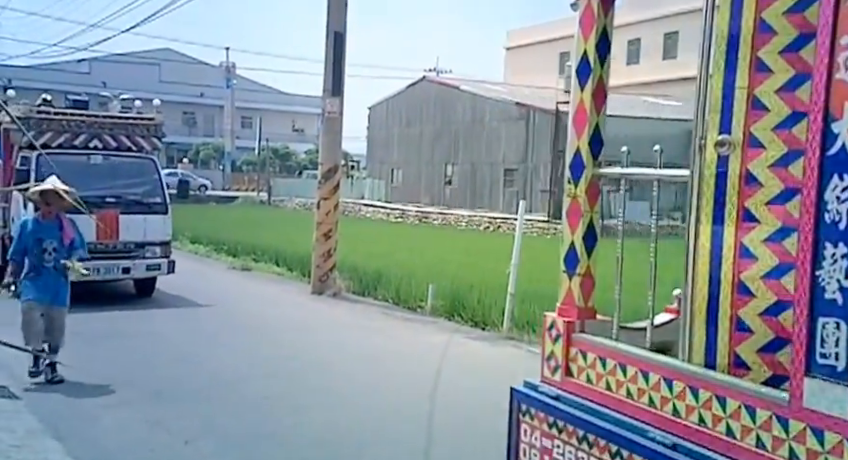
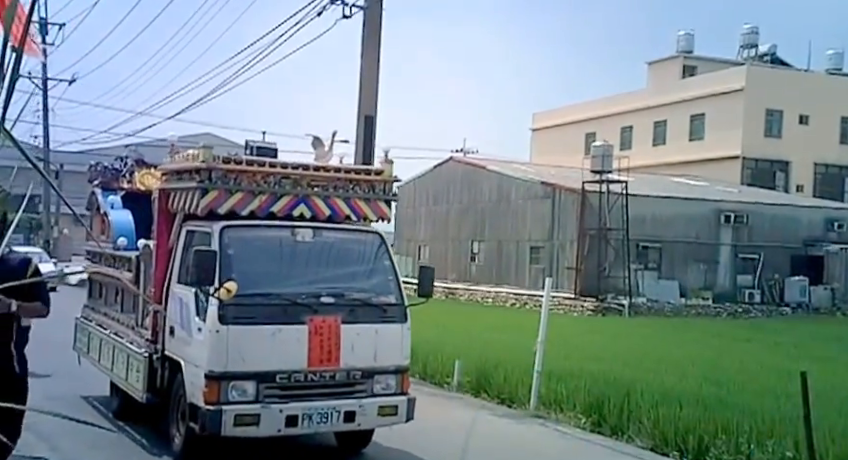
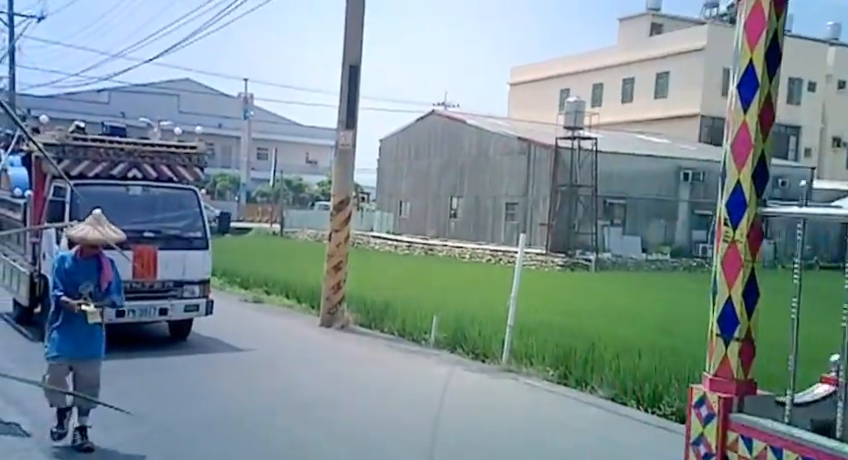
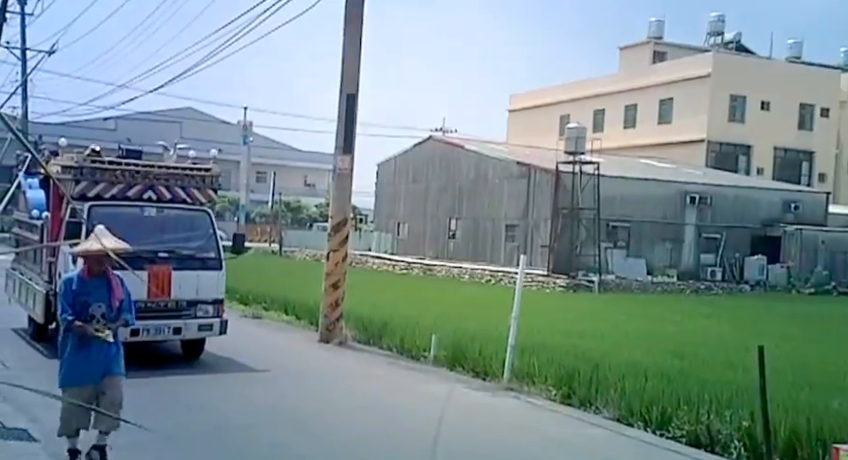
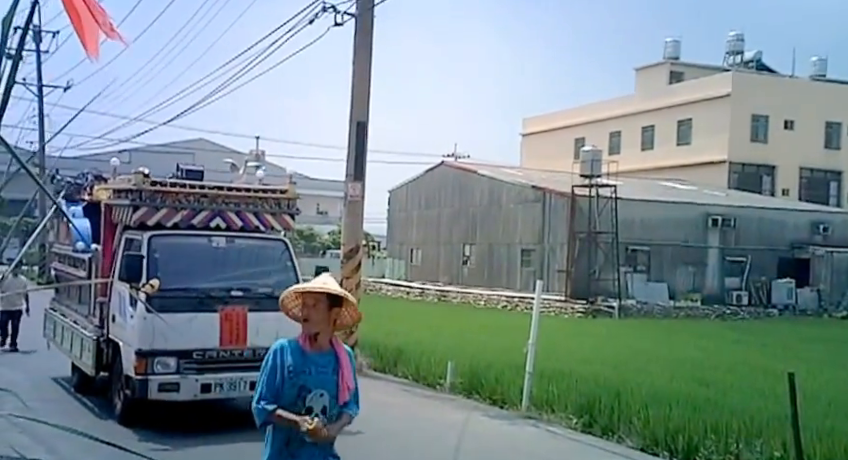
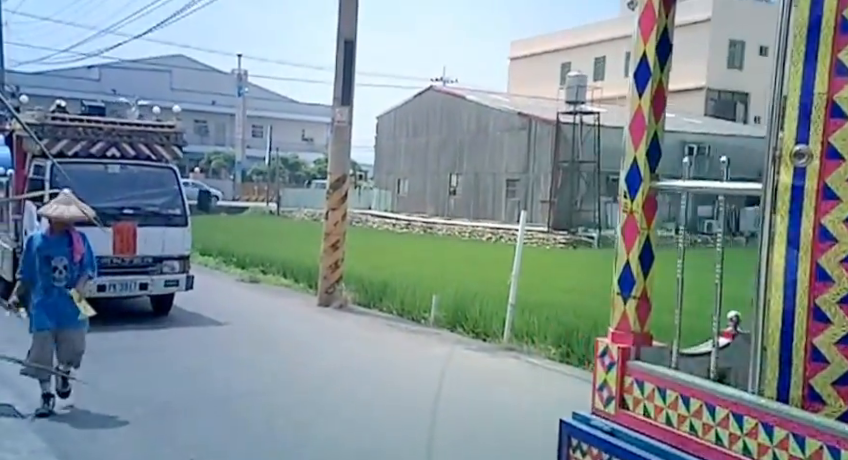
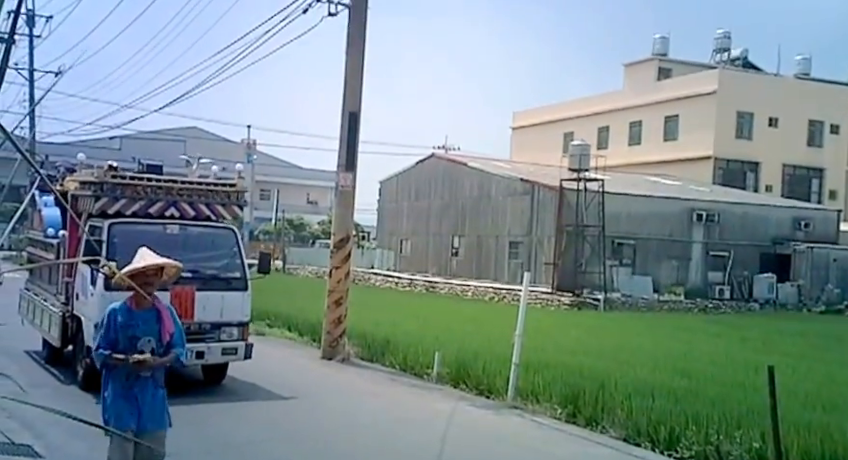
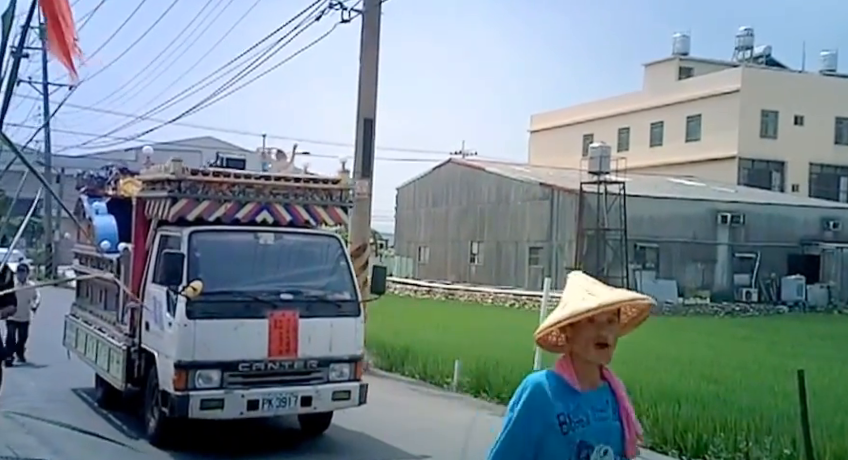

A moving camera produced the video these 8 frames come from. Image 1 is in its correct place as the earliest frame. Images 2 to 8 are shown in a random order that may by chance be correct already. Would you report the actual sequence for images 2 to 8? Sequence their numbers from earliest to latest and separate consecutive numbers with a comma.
6, 3, 4, 7, 5, 8, 2
